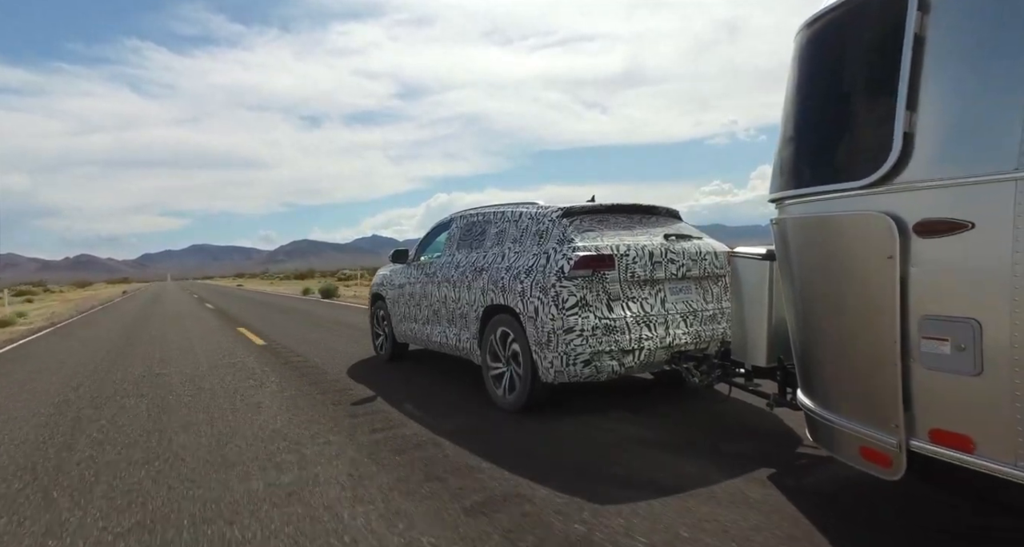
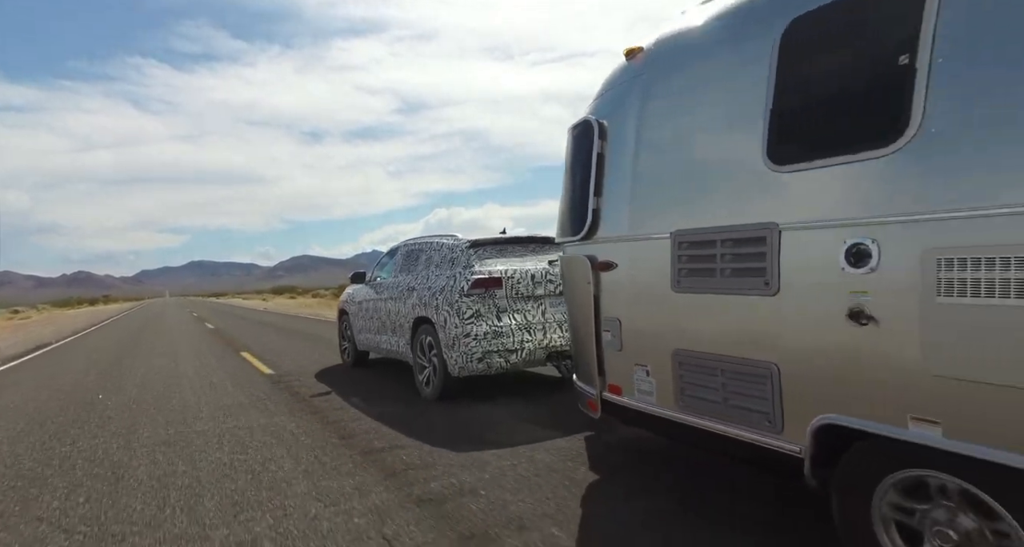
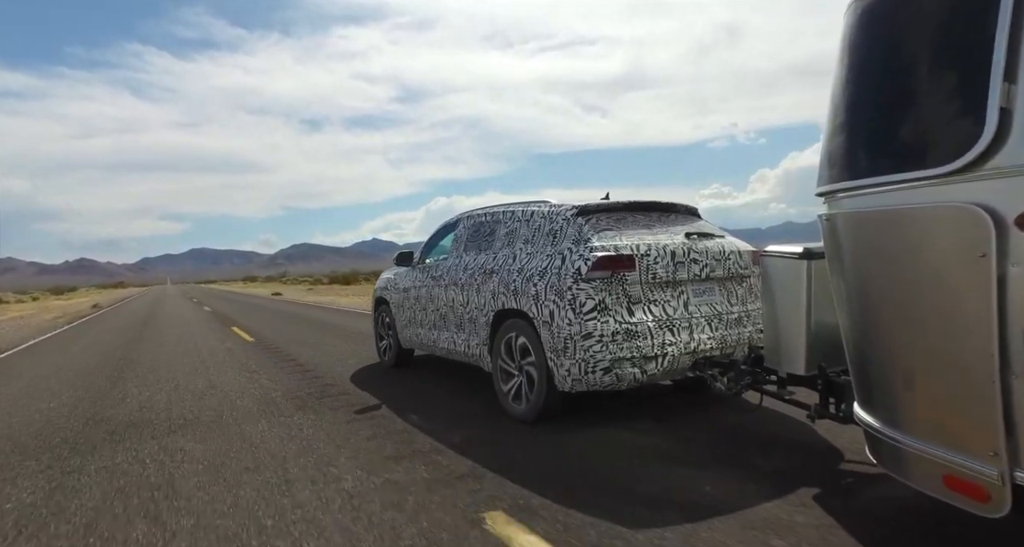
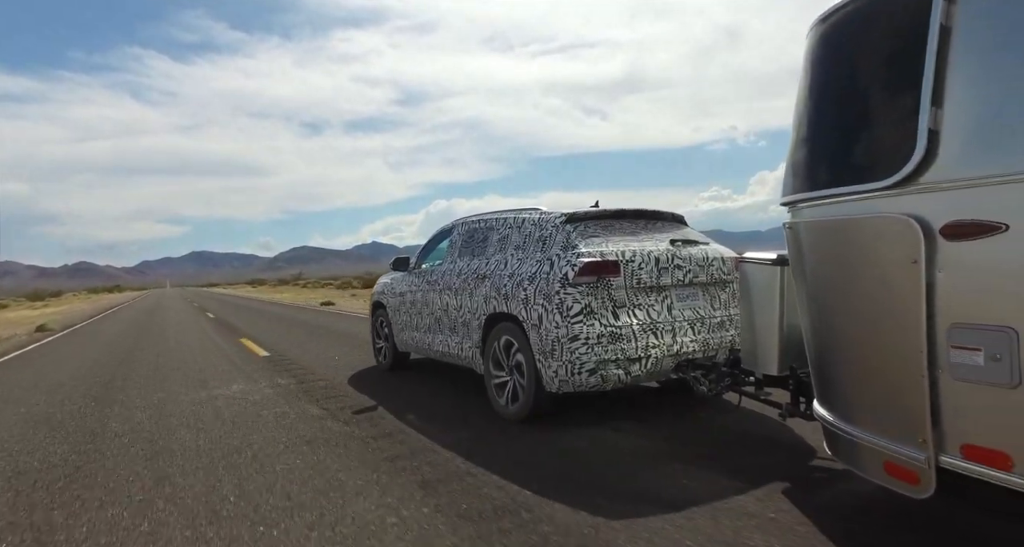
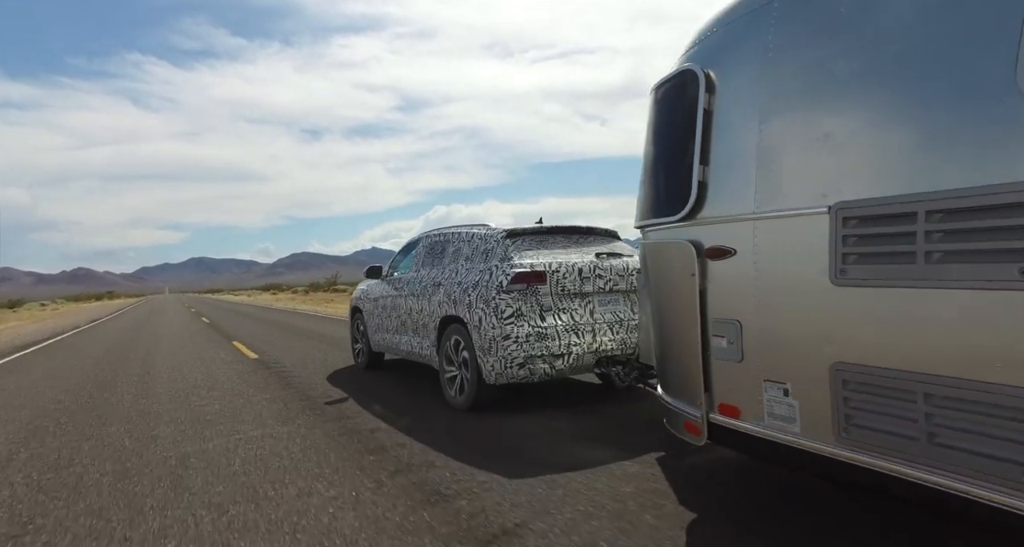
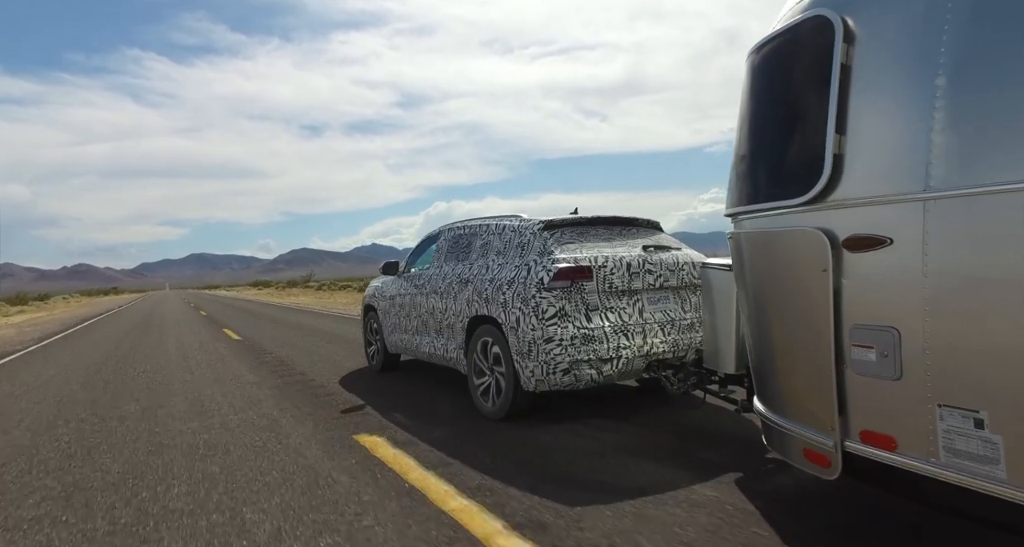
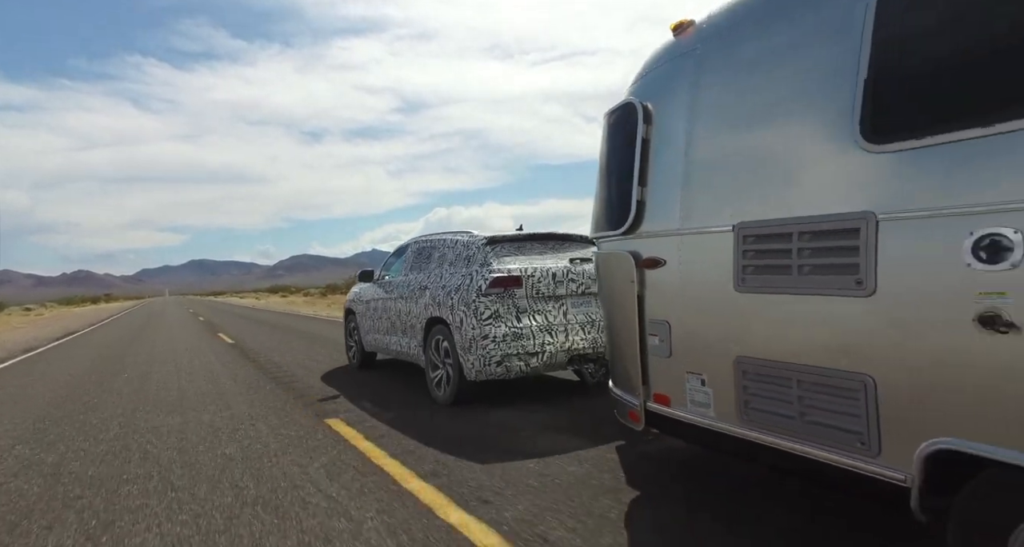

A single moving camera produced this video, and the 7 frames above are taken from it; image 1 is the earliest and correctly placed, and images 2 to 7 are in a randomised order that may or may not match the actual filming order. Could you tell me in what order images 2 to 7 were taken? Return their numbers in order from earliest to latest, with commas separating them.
3, 4, 6, 5, 7, 2
